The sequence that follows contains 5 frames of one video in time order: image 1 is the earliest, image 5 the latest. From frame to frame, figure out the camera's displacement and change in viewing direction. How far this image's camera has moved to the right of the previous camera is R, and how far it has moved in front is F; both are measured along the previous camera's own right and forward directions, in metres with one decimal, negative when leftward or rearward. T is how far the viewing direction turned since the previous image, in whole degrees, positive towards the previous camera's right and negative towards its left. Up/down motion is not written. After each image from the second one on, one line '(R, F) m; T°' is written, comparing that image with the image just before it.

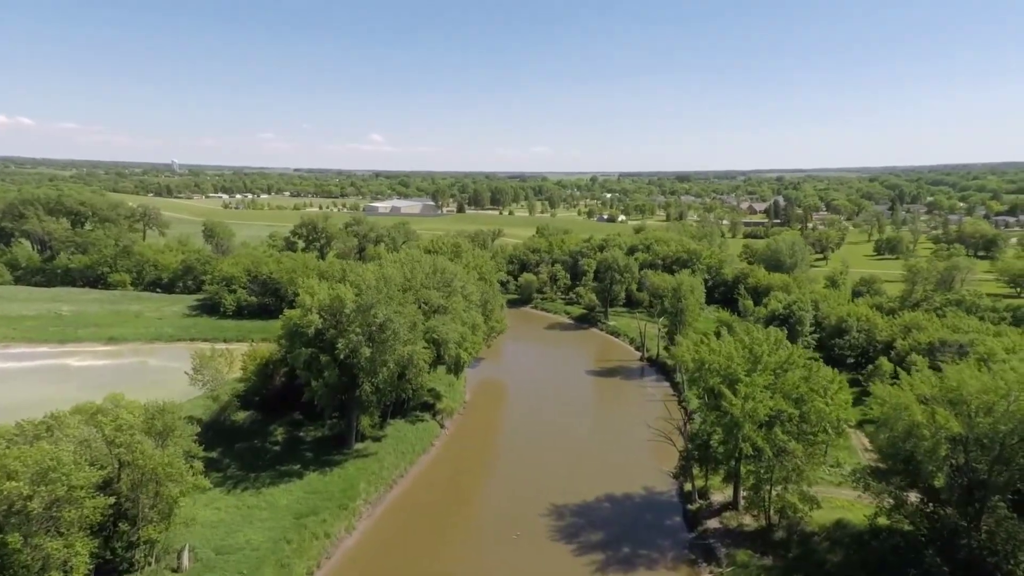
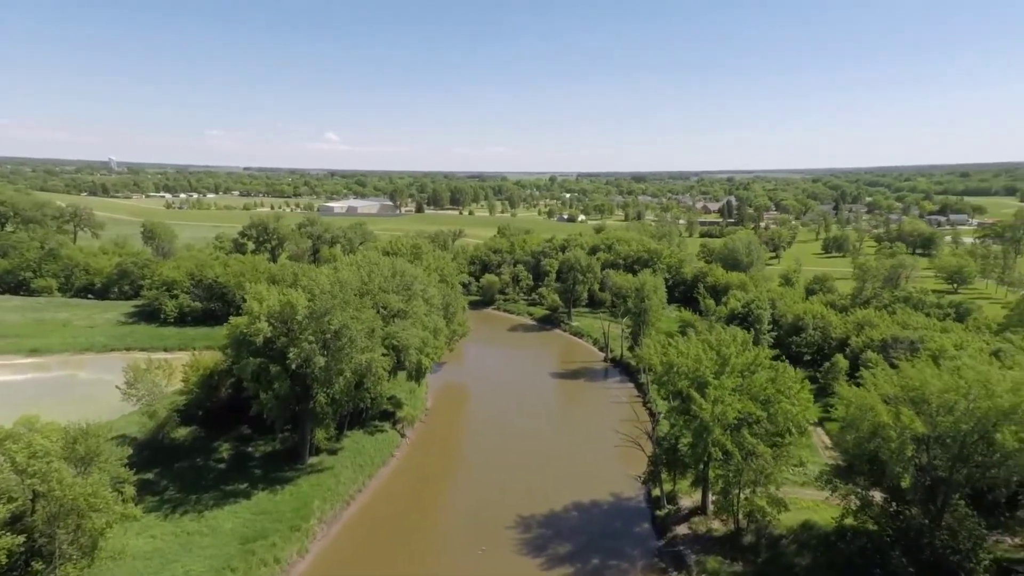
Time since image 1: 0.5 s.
(-0.1, +1.2) m; +4°
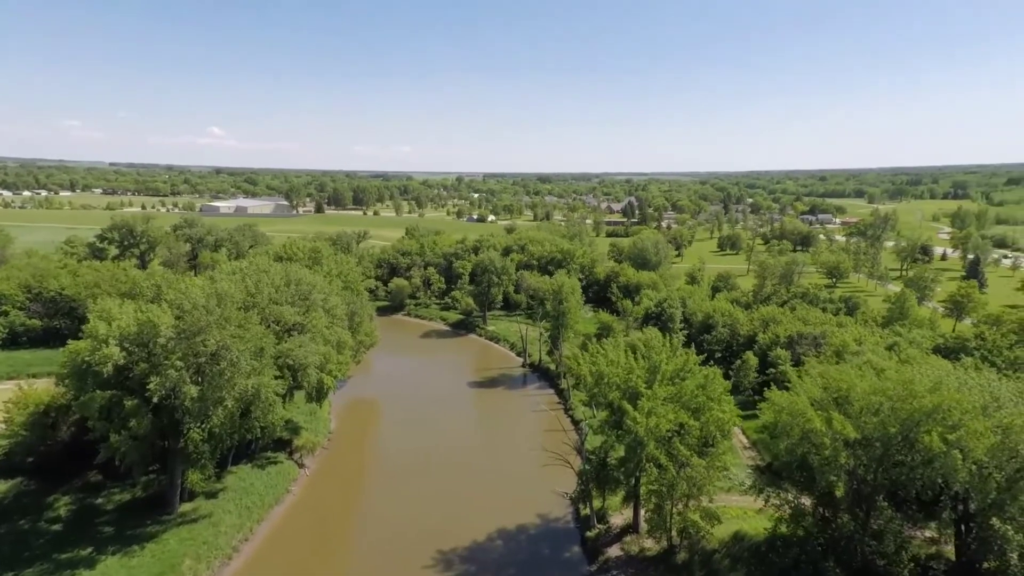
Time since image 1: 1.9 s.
(-0.2, +3.0) m; +10°
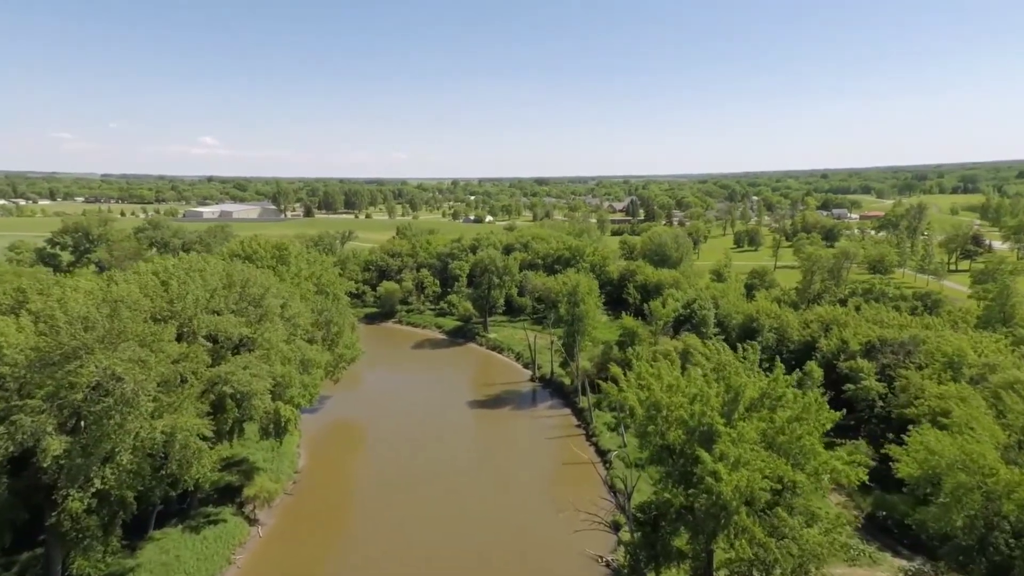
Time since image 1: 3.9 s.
(-0.7, +7.7) m; 0°
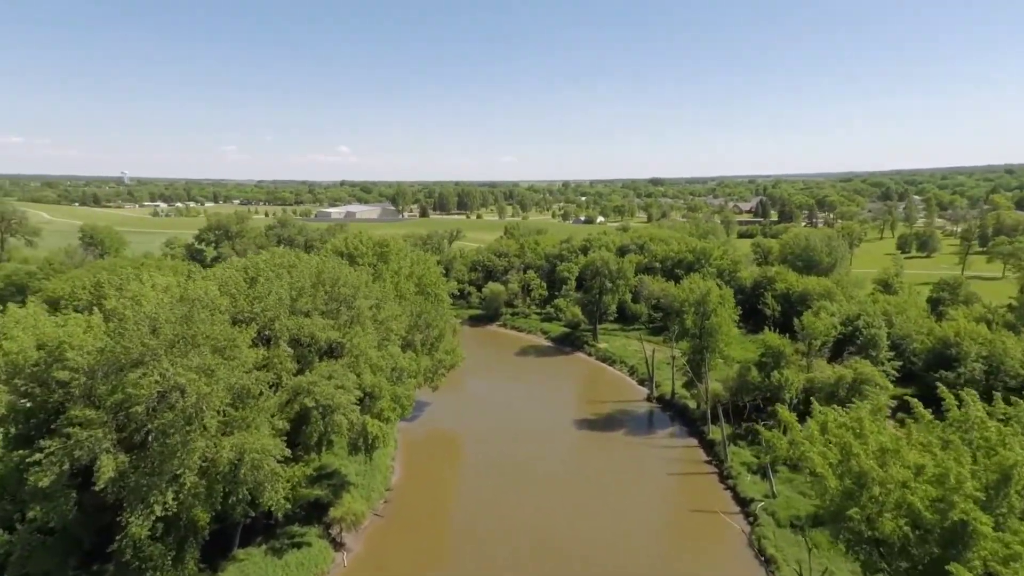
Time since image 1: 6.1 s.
(-0.6, +4.4) m; -12°
